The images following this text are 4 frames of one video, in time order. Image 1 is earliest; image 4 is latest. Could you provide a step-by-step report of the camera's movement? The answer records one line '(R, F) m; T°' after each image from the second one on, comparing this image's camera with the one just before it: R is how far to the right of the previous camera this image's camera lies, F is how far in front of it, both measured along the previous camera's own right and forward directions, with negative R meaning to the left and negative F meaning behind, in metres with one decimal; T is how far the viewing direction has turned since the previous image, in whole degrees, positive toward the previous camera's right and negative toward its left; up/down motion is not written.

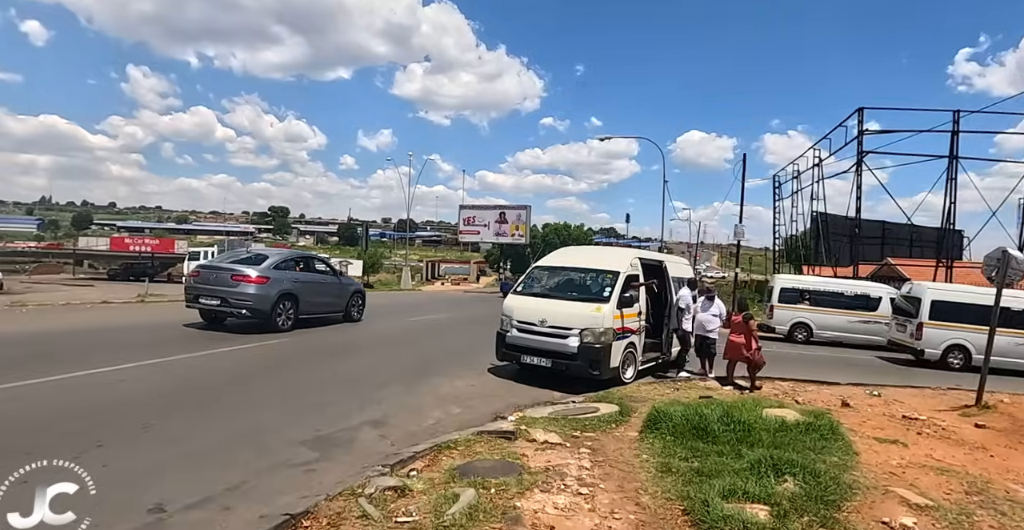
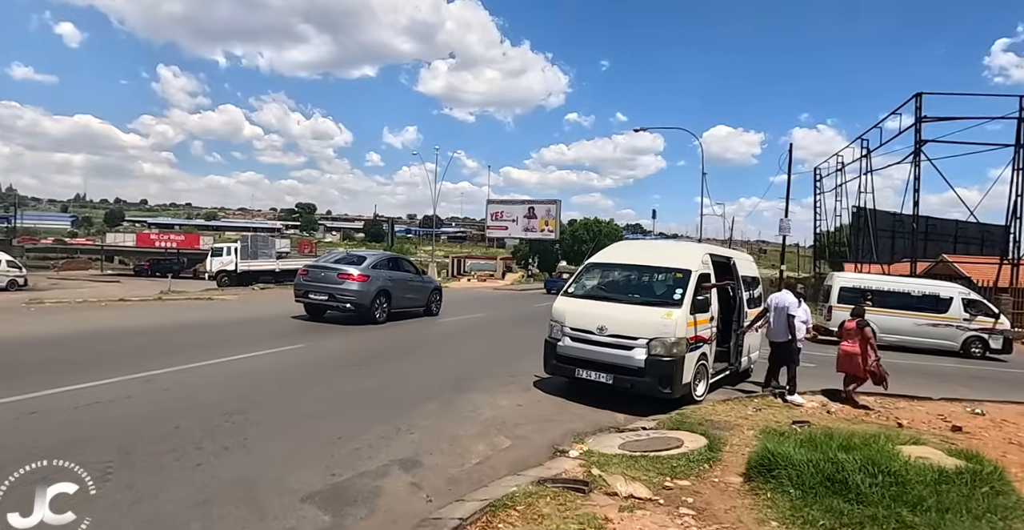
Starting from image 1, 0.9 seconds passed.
(-0.4, +1.3) m; -3°
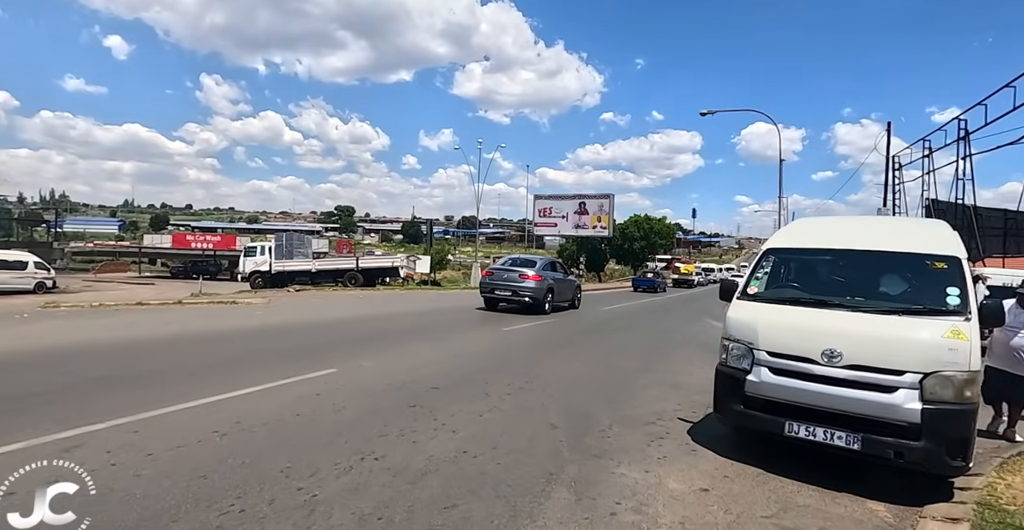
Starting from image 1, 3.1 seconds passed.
(-1.0, +2.7) m; -4°
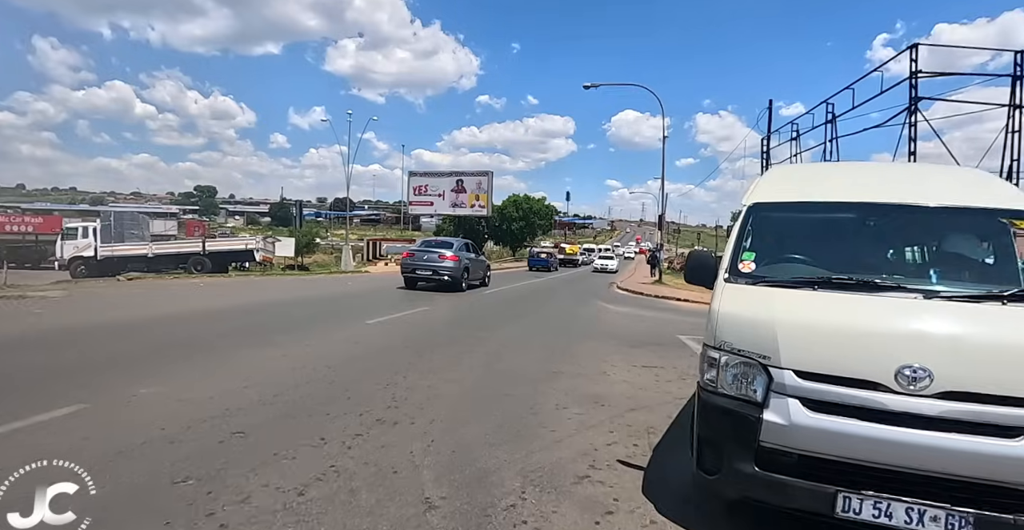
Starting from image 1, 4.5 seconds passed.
(+0.2, +2.2) m; +13°
